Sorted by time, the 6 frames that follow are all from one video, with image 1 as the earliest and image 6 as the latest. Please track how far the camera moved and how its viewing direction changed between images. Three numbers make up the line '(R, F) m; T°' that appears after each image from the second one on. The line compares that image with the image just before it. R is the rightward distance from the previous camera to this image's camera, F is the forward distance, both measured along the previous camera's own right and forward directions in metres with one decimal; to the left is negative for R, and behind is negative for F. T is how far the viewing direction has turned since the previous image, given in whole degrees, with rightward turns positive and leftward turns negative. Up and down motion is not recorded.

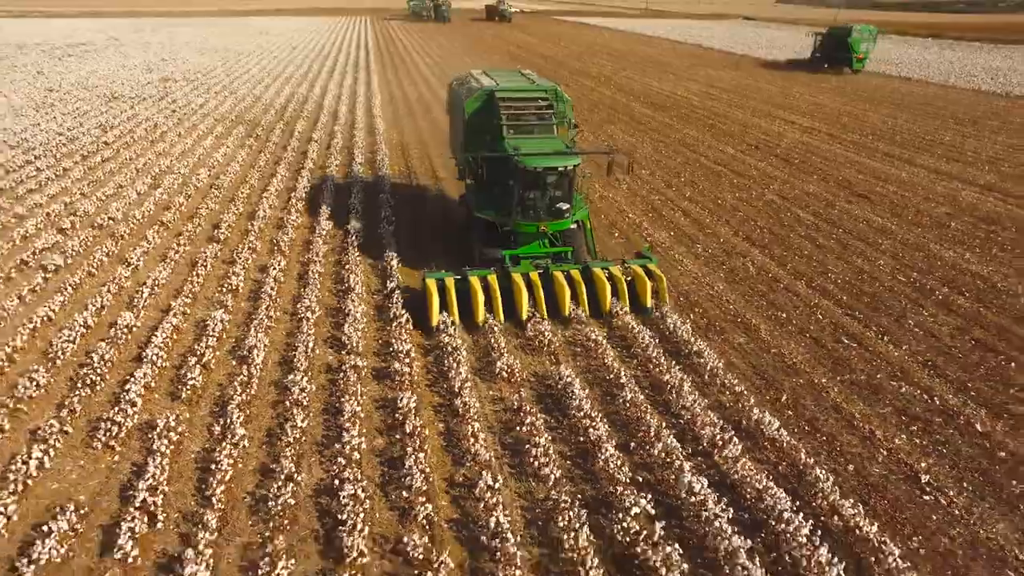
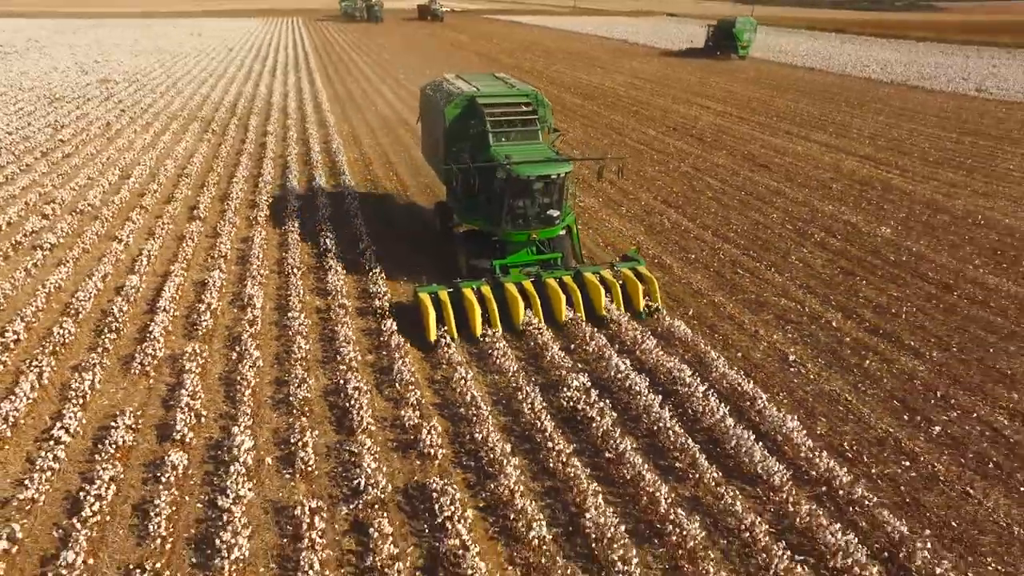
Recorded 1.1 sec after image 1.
(-0.3, -2.1) m; +5°
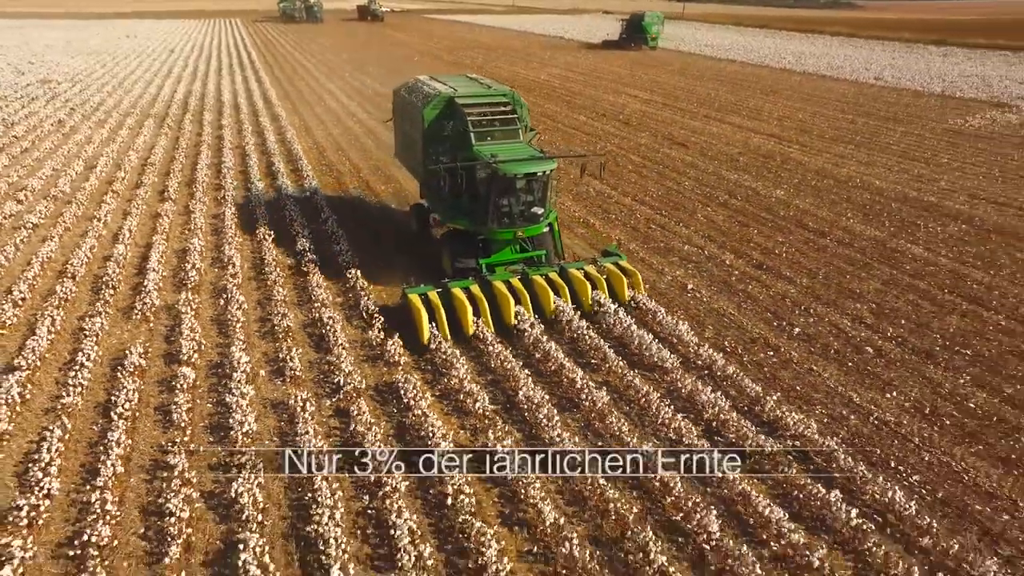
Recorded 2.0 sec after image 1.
(+0.1, -2.1) m; +4°
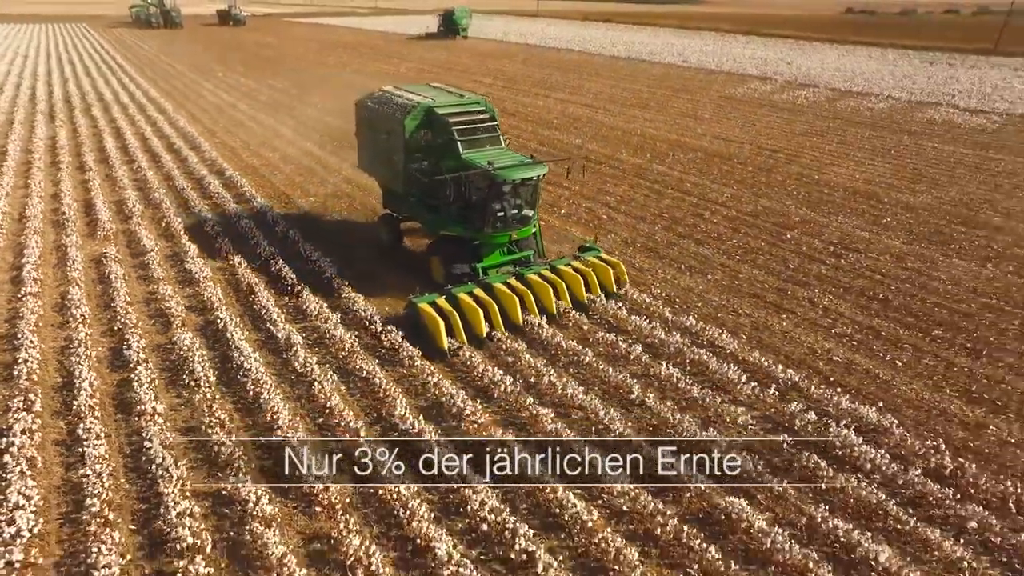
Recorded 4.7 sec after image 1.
(+0.6, -5.7) m; +9°
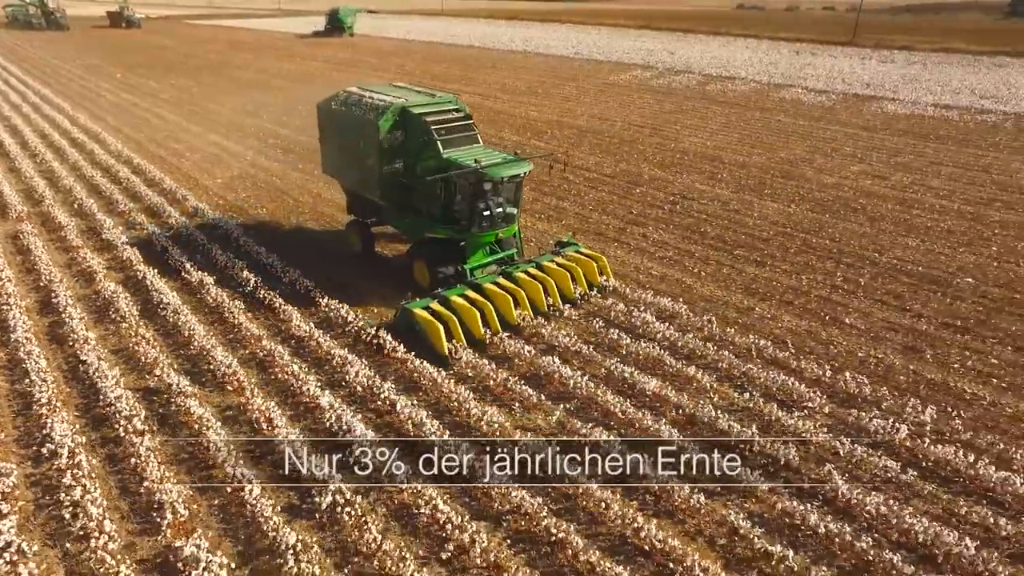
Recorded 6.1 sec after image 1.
(+0.9, -2.5) m; +6°
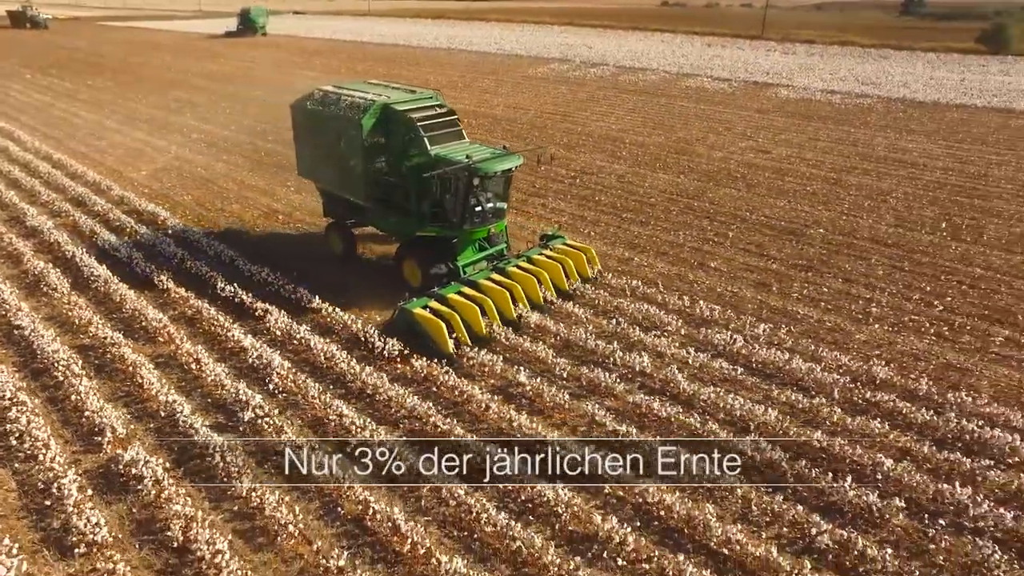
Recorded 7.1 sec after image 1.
(+0.7, -1.5) m; +5°
